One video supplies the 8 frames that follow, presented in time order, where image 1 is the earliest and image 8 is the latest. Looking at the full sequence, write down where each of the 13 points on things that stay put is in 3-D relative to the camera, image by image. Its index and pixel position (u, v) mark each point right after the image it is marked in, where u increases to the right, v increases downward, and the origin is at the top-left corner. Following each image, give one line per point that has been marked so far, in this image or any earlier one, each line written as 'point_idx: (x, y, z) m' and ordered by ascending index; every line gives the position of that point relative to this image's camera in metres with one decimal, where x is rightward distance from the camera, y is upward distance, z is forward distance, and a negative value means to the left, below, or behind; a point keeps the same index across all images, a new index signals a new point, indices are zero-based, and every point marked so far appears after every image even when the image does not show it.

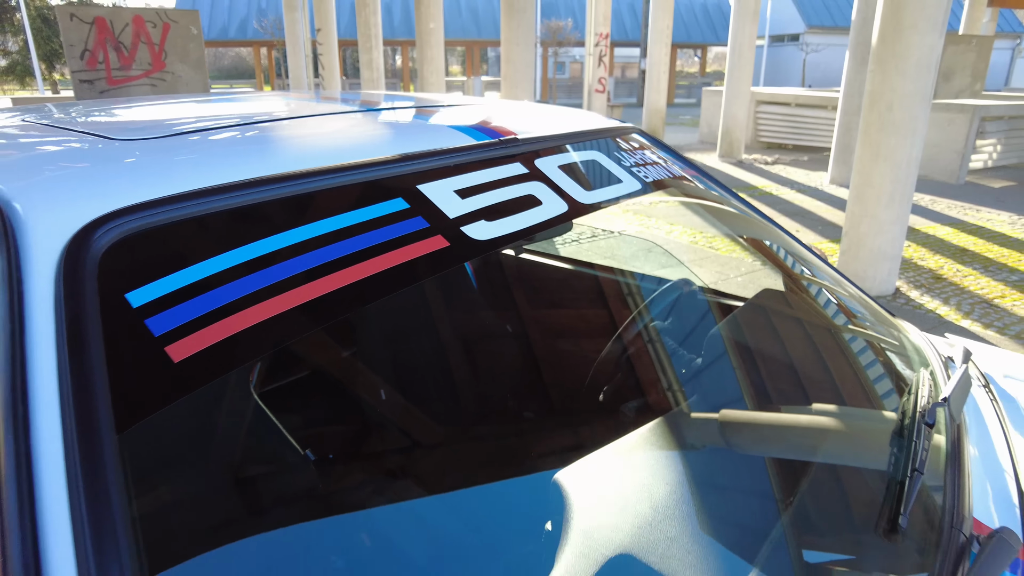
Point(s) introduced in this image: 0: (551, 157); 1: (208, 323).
0: (+0.1, +0.3, +1.3) m
1: (-0.4, 0.0, +0.7) m
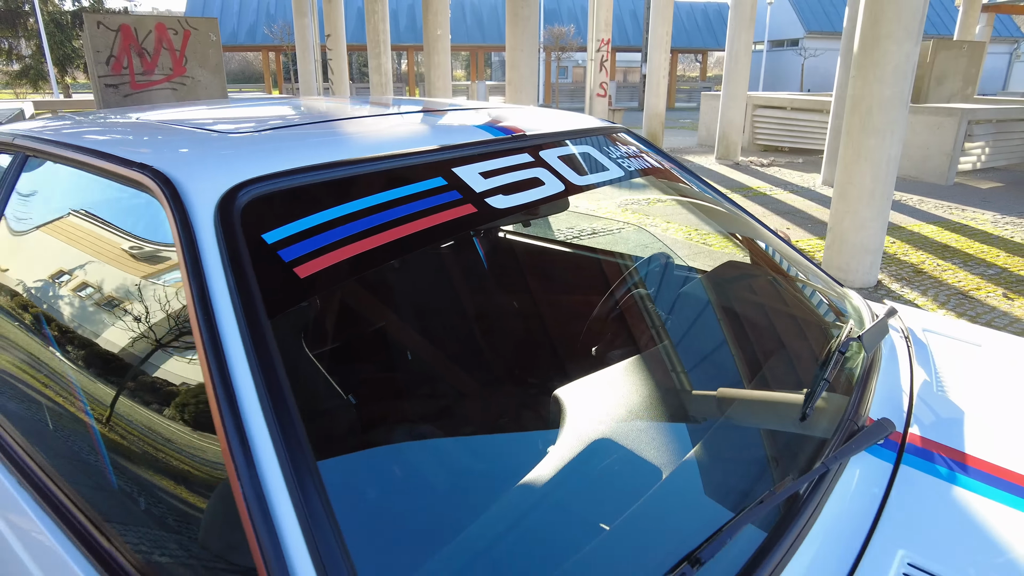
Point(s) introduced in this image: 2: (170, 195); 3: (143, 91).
0: (+0.1, +0.4, +1.6) m
1: (-0.3, +0.1, +1.1) m
2: (-0.6, +0.1, +1.1) m
3: (-4.9, +2.6, +7.9) m
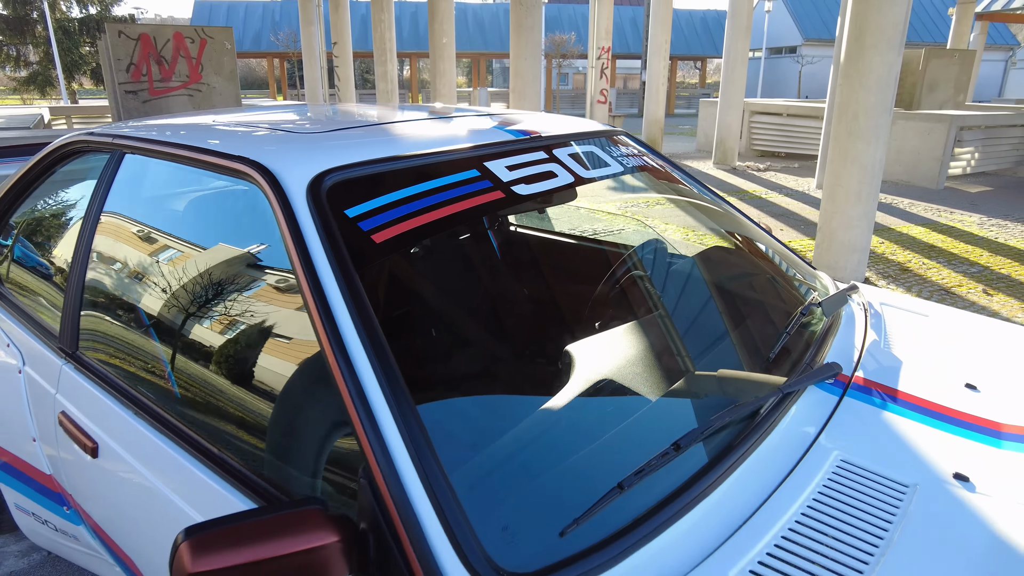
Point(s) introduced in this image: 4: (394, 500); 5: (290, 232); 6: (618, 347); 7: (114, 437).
0: (+0.2, +0.4, +1.9) m
1: (-0.3, +0.1, +1.3) m
2: (-0.5, +0.2, +1.3) m
3: (-4.8, +2.6, +8.2) m
4: (-0.2, -0.3, +1.0) m
5: (-0.5, +0.1, +1.3) m
6: (+0.3, -0.2, +1.5) m
7: (-1.0, -0.4, +1.5) m
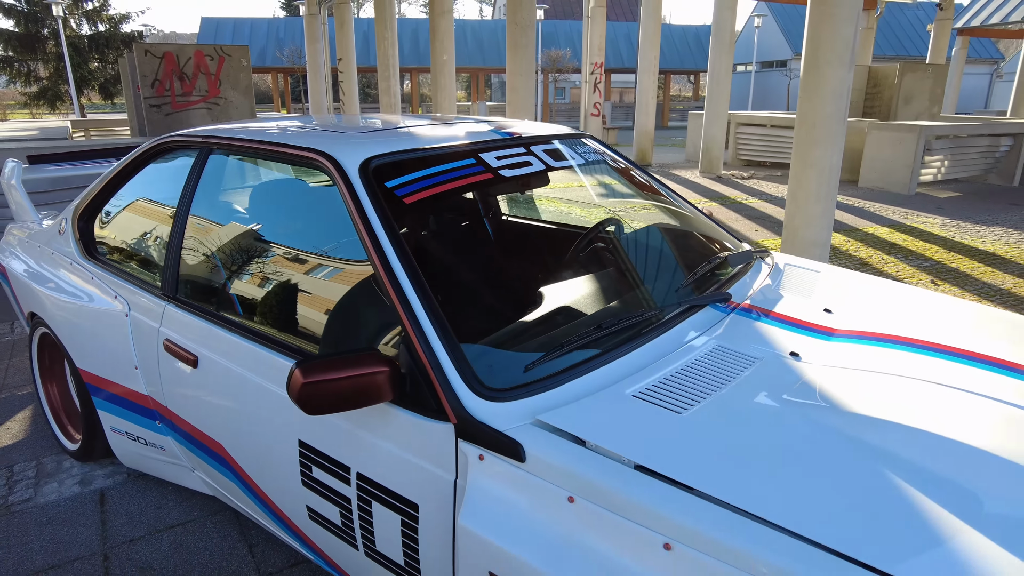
0: (+0.1, +0.6, +2.5) m
1: (-0.3, +0.3, +1.9) m
2: (-0.6, +0.4, +1.9) m
3: (-4.9, +2.6, +8.8) m
4: (-0.2, -0.2, +1.5) m
5: (-0.5, +0.3, +1.9) m
6: (+0.2, 0.0, +2.1) m
7: (-1.0, -0.2, +2.1) m
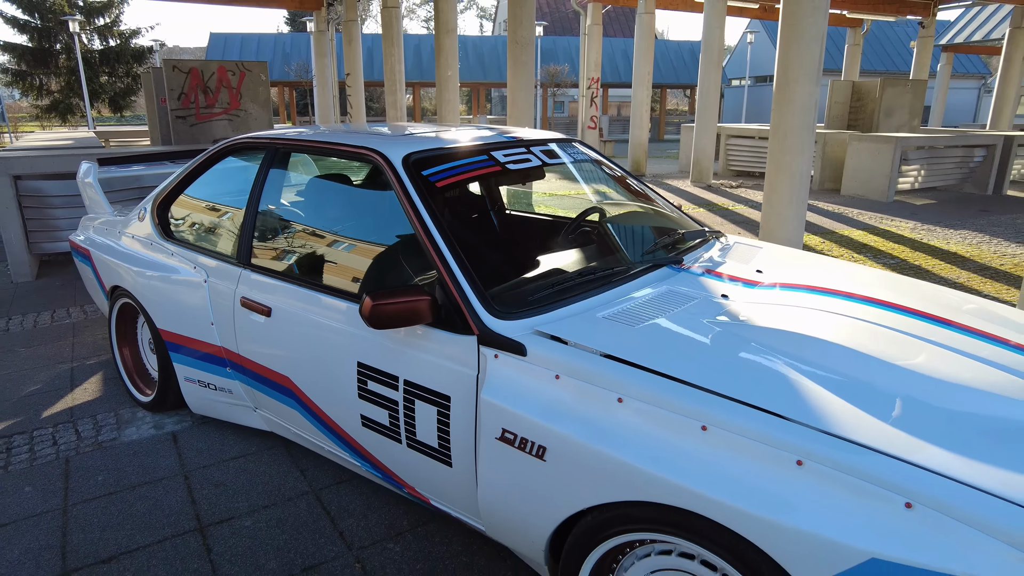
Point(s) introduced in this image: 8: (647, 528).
0: (+0.1, +0.7, +3.1) m
1: (-0.3, +0.5, +2.5) m
2: (-0.5, +0.5, +2.6) m
3: (-4.9, +2.6, +9.5) m
4: (-0.2, 0.0, +2.1) m
5: (-0.5, +0.4, +2.5) m
6: (+0.3, +0.2, +2.7) m
7: (-1.0, -0.1, +2.7) m
8: (+0.4, -0.6, +1.7) m
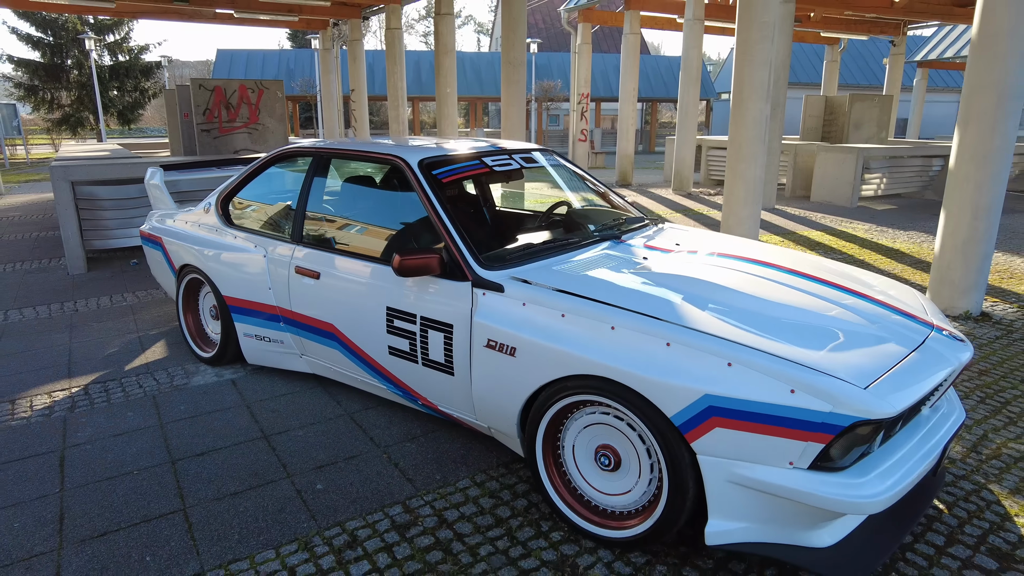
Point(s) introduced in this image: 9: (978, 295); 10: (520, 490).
0: (+0.1, +0.9, +4.0) m
1: (-0.4, +0.6, +3.5) m
2: (-0.6, +0.7, +3.5) m
3: (-5.0, +2.7, +10.5) m
4: (-0.3, +0.2, +3.1) m
5: (-0.6, +0.6, +3.4) m
6: (+0.2, +0.3, +3.6) m
7: (-1.1, +0.1, +3.6) m
8: (+0.3, -0.4, +2.6) m
9: (+4.4, -0.1, +5.7) m
10: (0.0, -1.0, +3.0) m
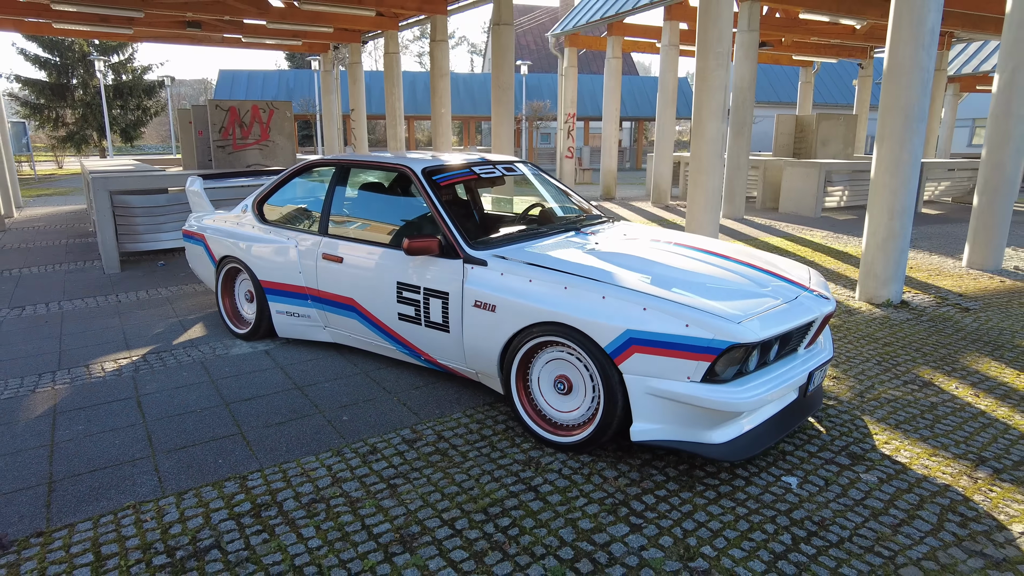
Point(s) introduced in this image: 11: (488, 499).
0: (-0.1, +1.0, +5.0) m
1: (-0.5, +0.8, +4.4) m
2: (-0.8, +0.9, +4.5) m
3: (-5.2, +2.6, +11.4) m
4: (-0.4, +0.4, +4.0) m
5: (-0.7, +0.8, +4.4) m
6: (0.0, +0.5, +4.6) m
7: (-1.2, +0.3, +4.6) m
8: (+0.2, -0.3, +3.5) m
9: (+4.3, 0.0, +6.7) m
10: (-0.1, -0.9, +4.0) m
11: (-0.1, -1.1, +3.1) m
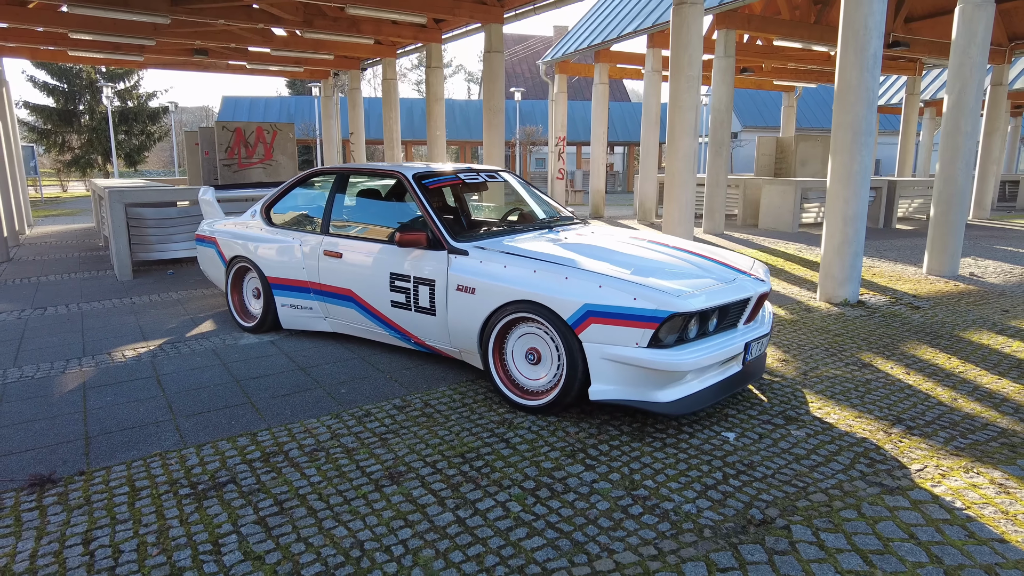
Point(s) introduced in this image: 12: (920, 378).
0: (-0.2, +1.1, +5.6) m
1: (-0.7, +0.9, +5.0) m
2: (-0.9, +0.9, +5.0) m
3: (-5.4, +2.4, +12.1) m
4: (-0.6, +0.4, +4.6) m
5: (-0.9, +0.8, +5.0) m
6: (-0.1, +0.6, +5.2) m
7: (-1.4, +0.3, +5.1) m
8: (0.0, -0.2, +4.1) m
9: (+4.1, 0.0, +7.2) m
10: (-0.2, -0.8, +4.5) m
11: (-0.3, -1.0, +3.6) m
12: (+3.3, -0.7, +4.8) m
